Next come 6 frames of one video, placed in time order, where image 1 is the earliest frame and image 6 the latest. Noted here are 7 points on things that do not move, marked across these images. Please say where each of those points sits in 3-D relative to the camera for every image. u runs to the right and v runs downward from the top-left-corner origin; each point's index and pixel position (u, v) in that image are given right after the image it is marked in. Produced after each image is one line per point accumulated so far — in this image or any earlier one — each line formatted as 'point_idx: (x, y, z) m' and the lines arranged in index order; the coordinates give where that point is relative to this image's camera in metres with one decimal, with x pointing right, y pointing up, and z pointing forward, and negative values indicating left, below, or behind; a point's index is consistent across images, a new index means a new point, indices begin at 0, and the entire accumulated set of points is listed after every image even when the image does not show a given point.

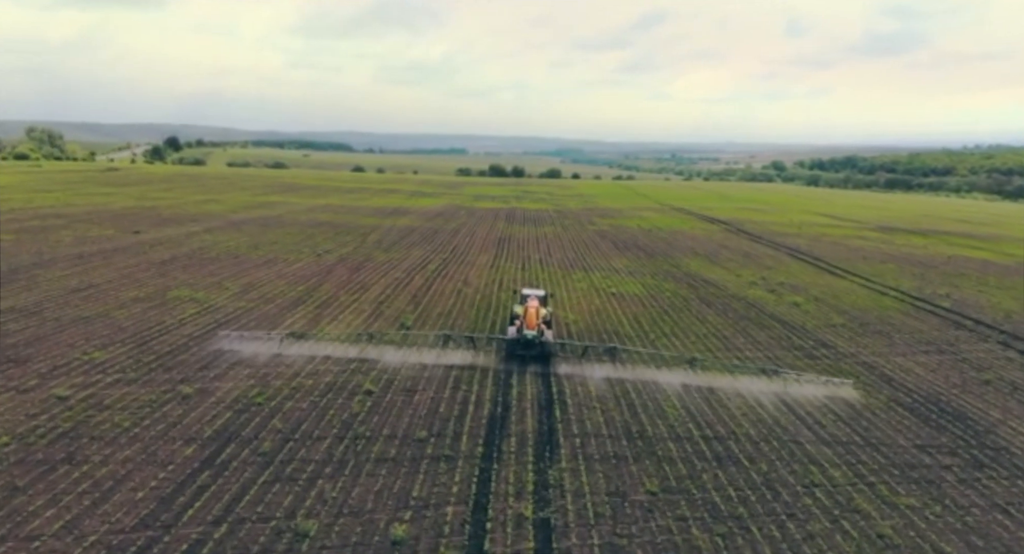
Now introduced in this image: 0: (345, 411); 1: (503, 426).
0: (-2.7, -2.2, +10.7) m
1: (-0.1, -2.5, +10.9) m
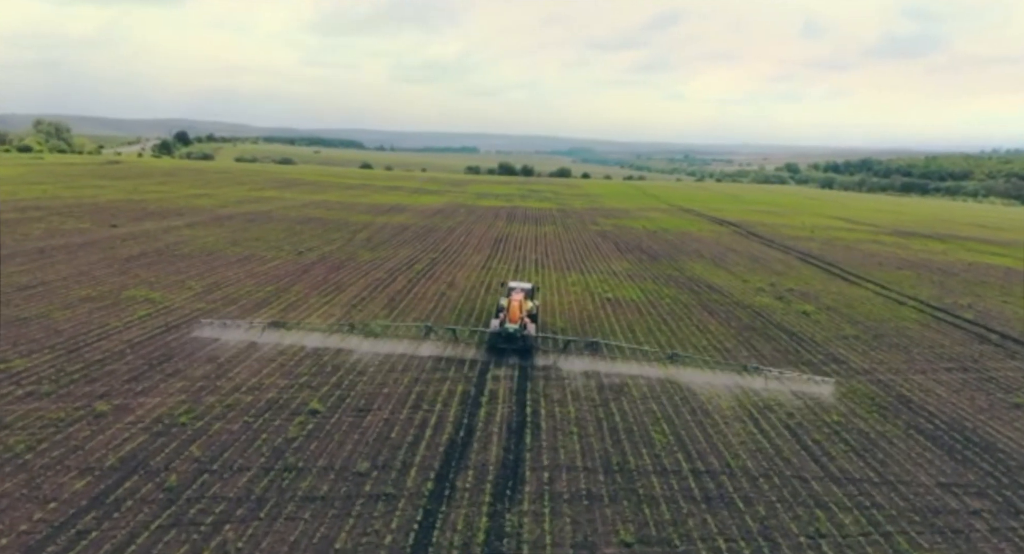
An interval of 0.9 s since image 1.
0: (-3.3, -2.2, +9.3) m
1: (-0.7, -2.5, +9.4) m
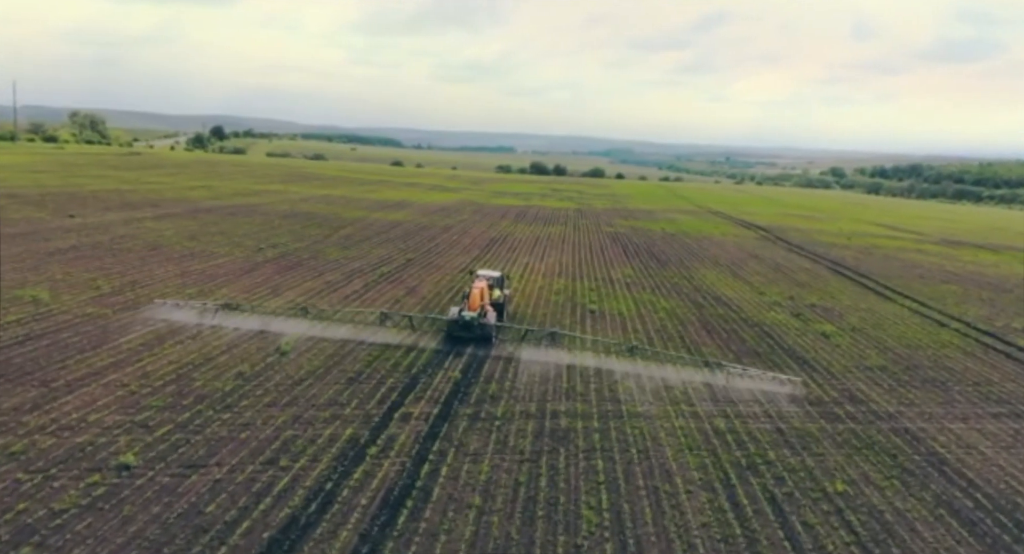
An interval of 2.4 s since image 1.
0: (-4.8, -2.4, +6.8) m
1: (-2.2, -2.7, +6.8) m
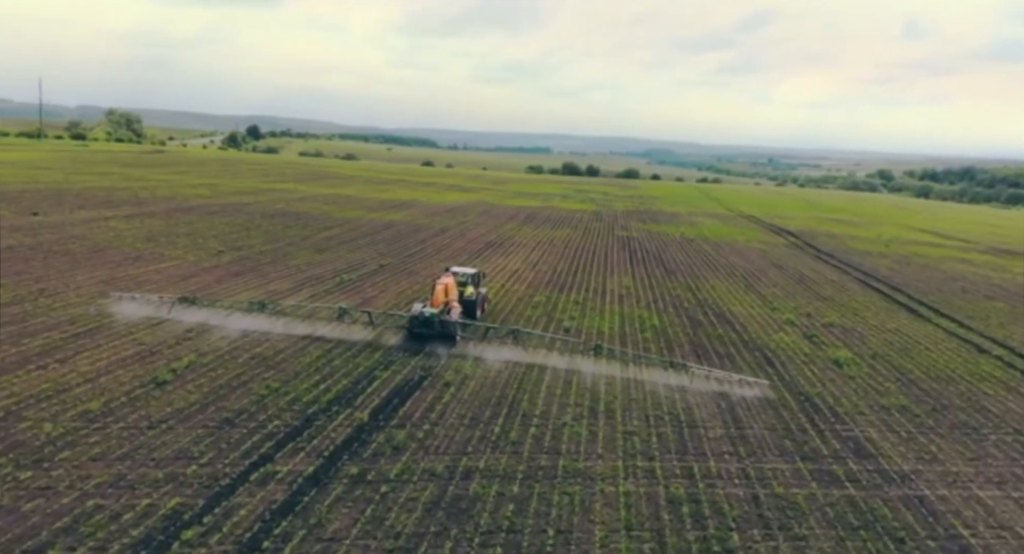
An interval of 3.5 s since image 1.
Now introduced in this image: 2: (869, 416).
0: (-6.3, -2.6, +4.9) m
1: (-3.8, -3.0, +4.7) m
2: (+7.0, -2.7, +12.8) m
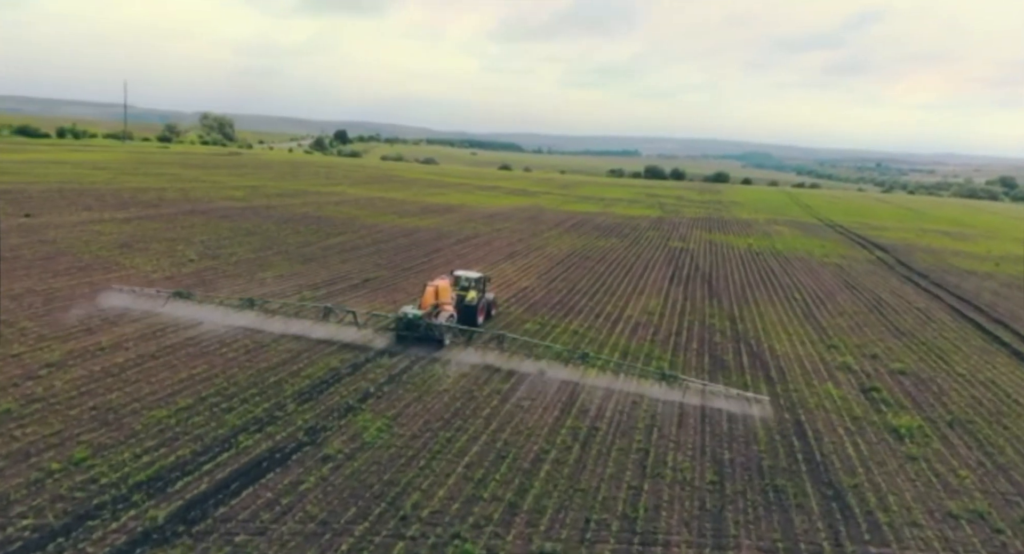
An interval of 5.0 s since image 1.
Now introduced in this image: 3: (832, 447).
0: (-8.5, -3.0, +2.7) m
1: (-6.0, -3.4, +2.2) m
2: (+5.7, -3.5, +8.9) m
3: (+5.5, -3.0, +11.3) m
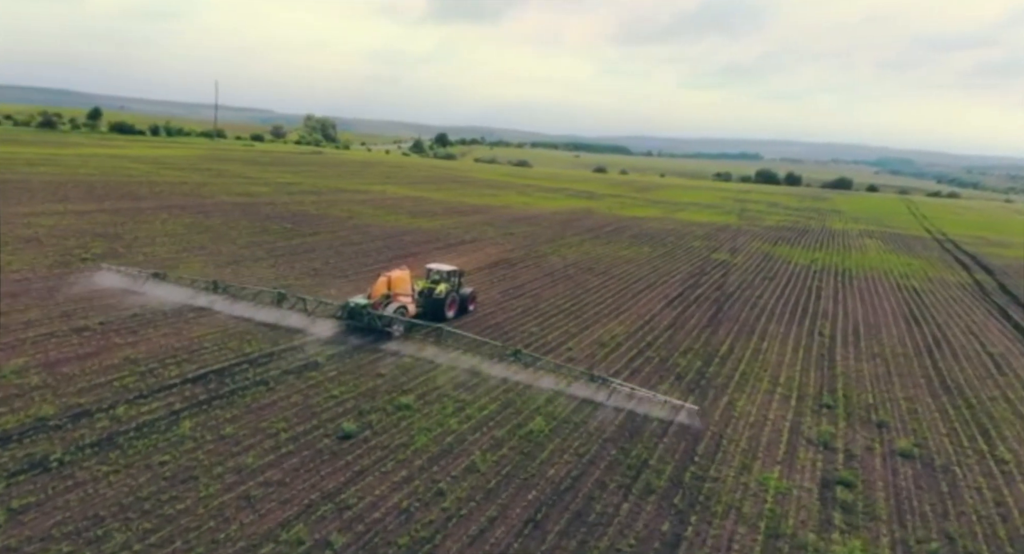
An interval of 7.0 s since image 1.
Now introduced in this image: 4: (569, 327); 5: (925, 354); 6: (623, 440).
0: (-13.2, -3.0, +0.9) m
1: (-10.8, -3.5, 0.0) m
2: (+1.8, -4.0, +4.8) m
3: (+2.0, -3.6, +7.2) m
4: (+1.5, -1.4, +17.4) m
5: (+11.7, -2.2, +19.0) m
6: (+1.6, -2.8, +10.4) m
